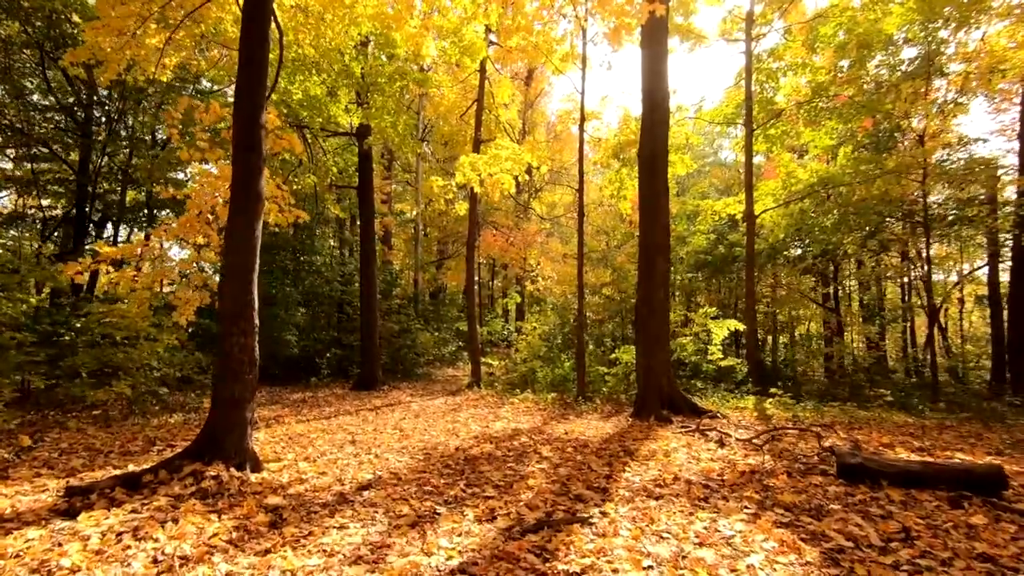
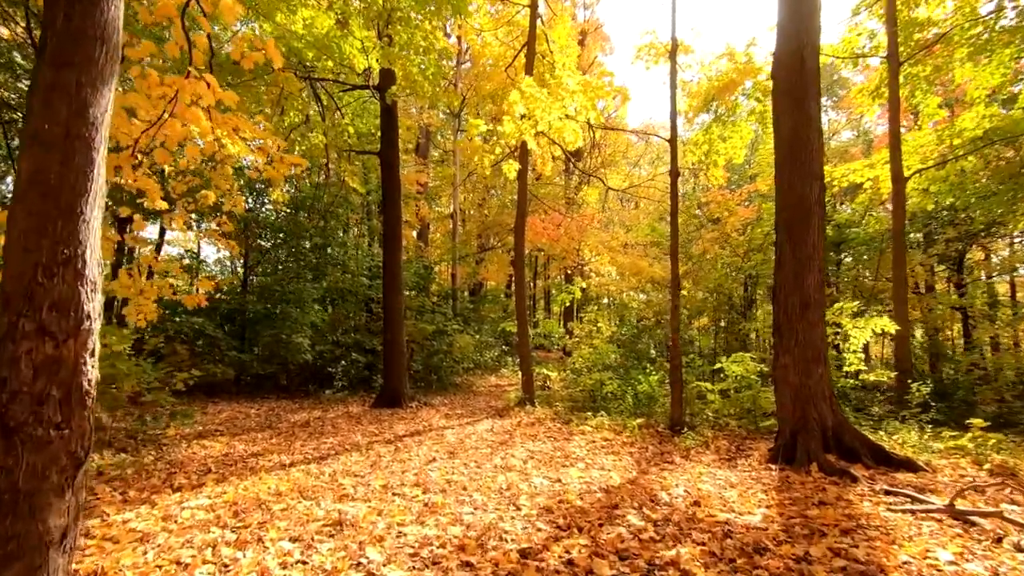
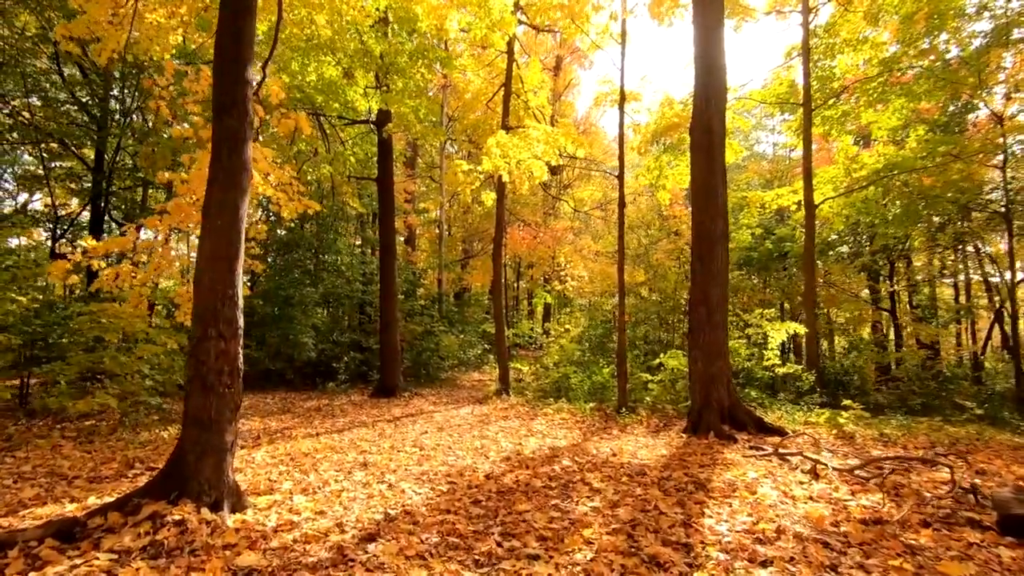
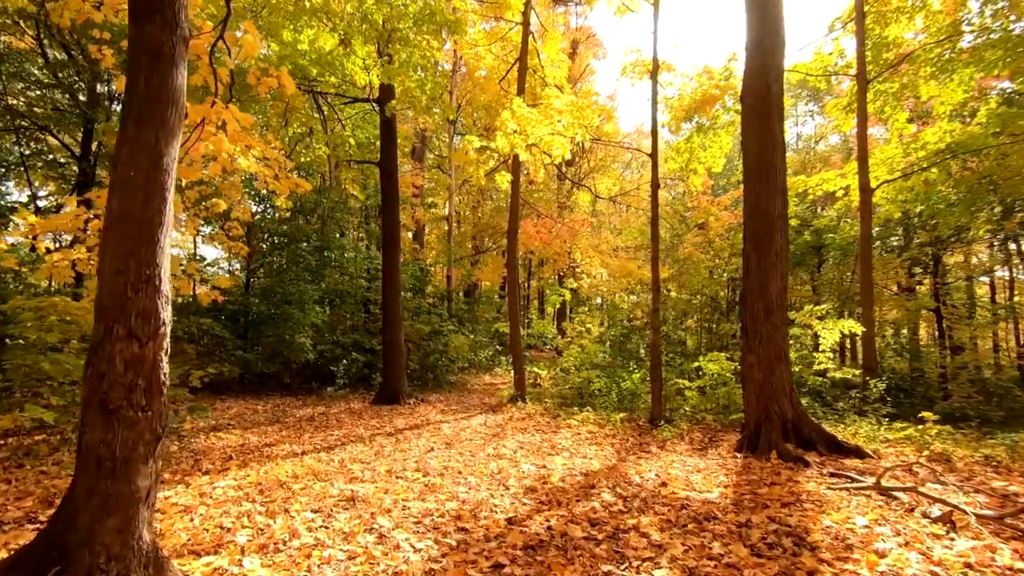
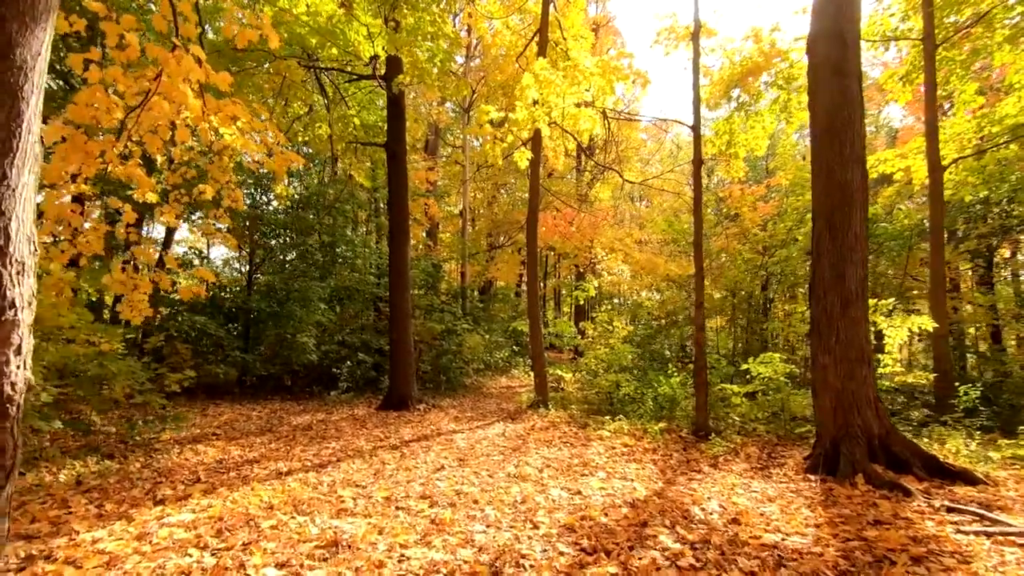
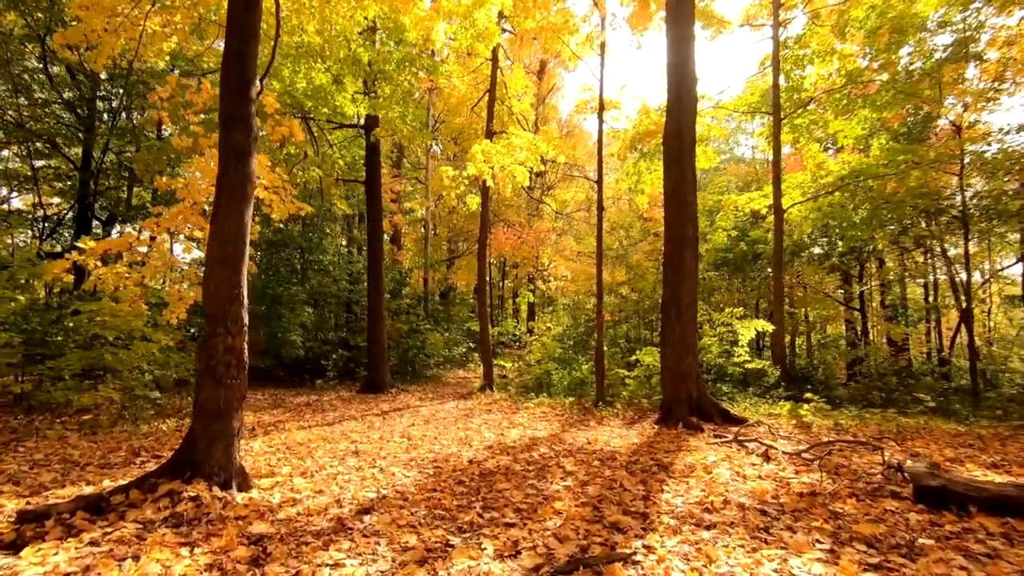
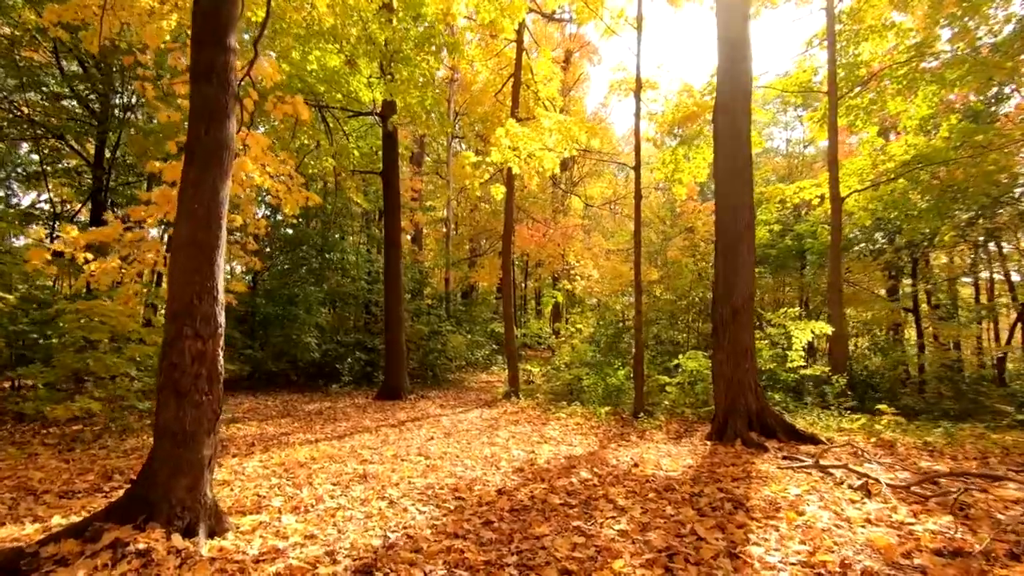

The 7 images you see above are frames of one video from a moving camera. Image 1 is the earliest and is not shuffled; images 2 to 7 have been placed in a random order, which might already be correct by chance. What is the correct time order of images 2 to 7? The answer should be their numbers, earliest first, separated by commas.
6, 3, 7, 4, 2, 5
